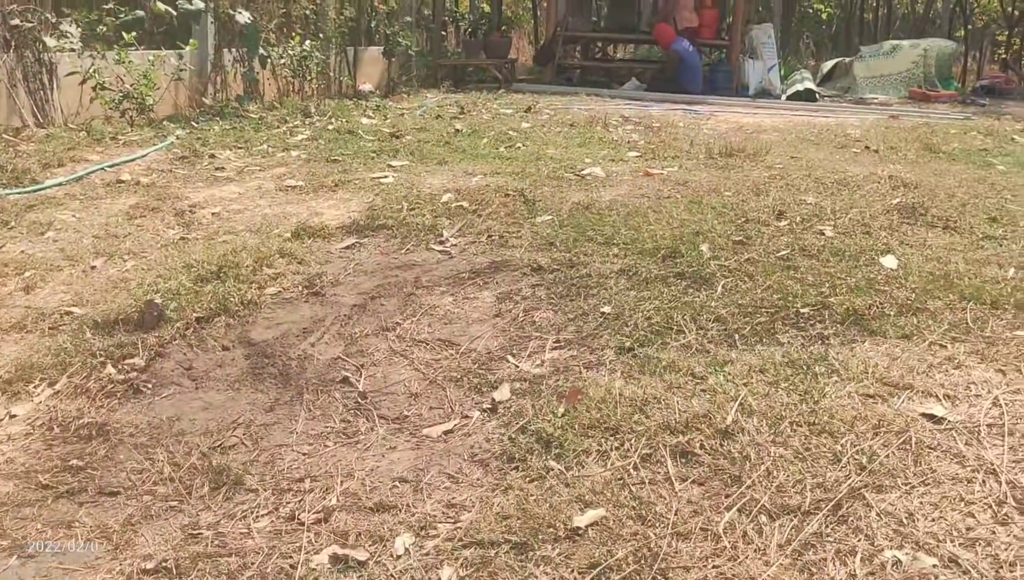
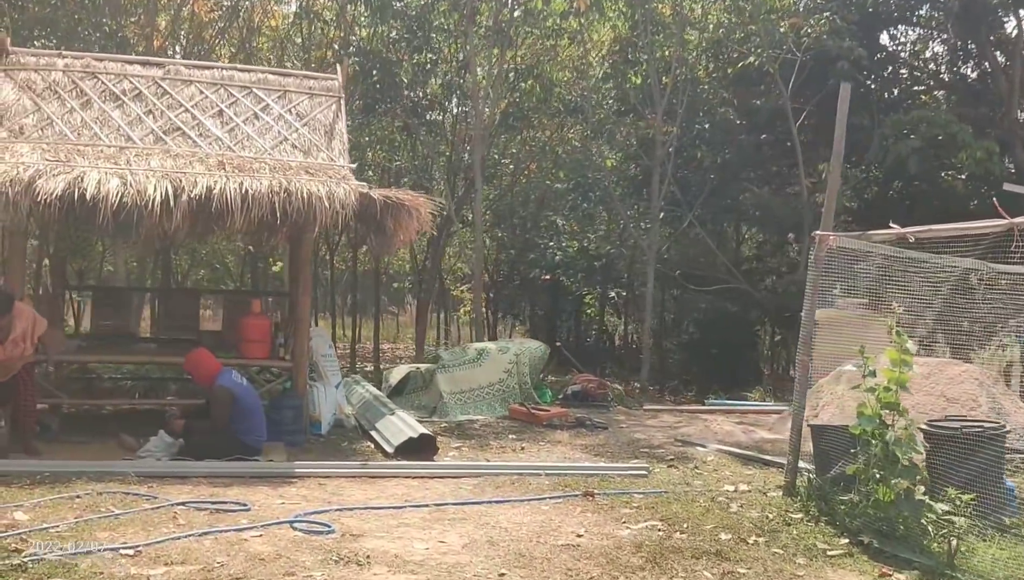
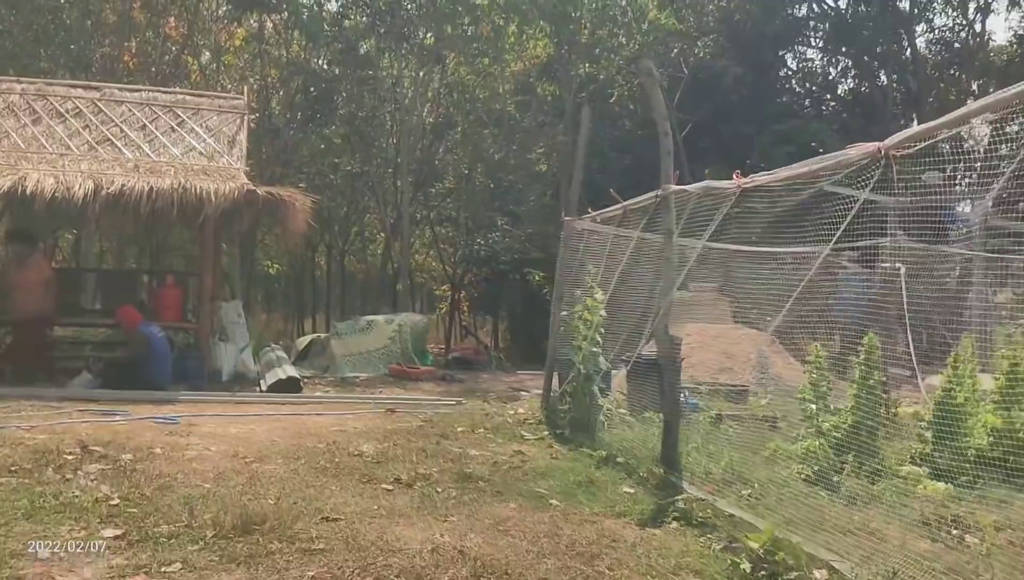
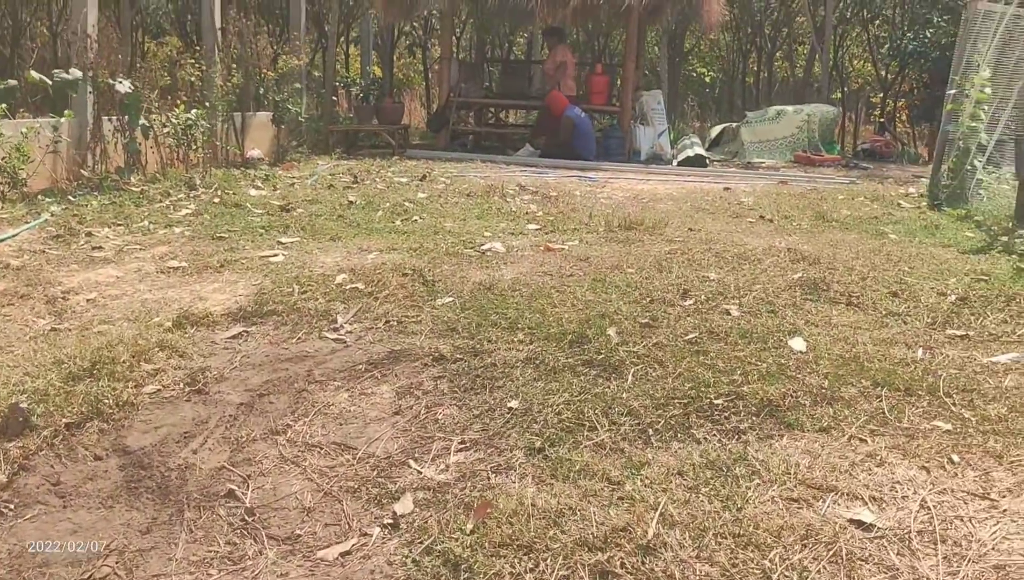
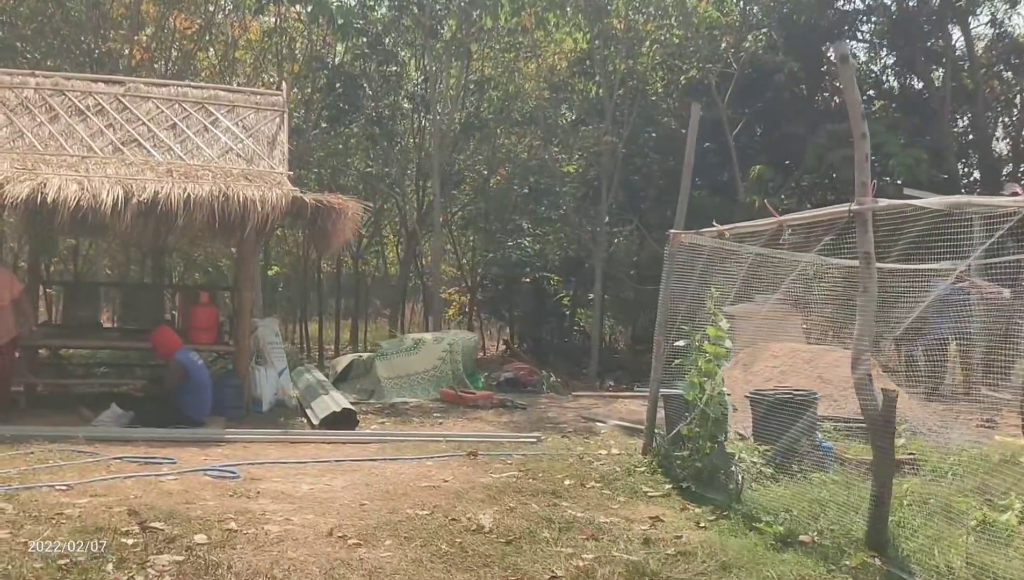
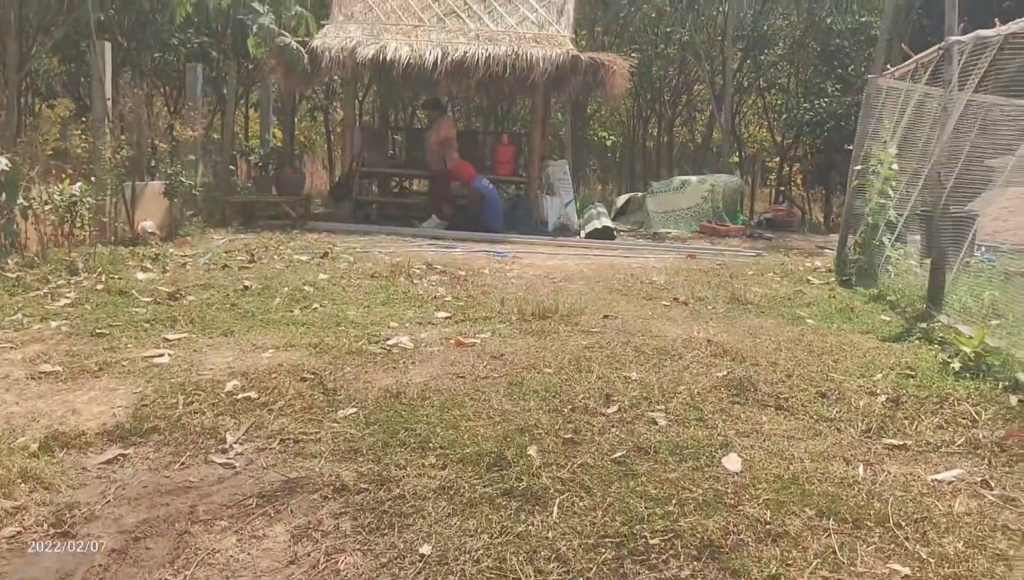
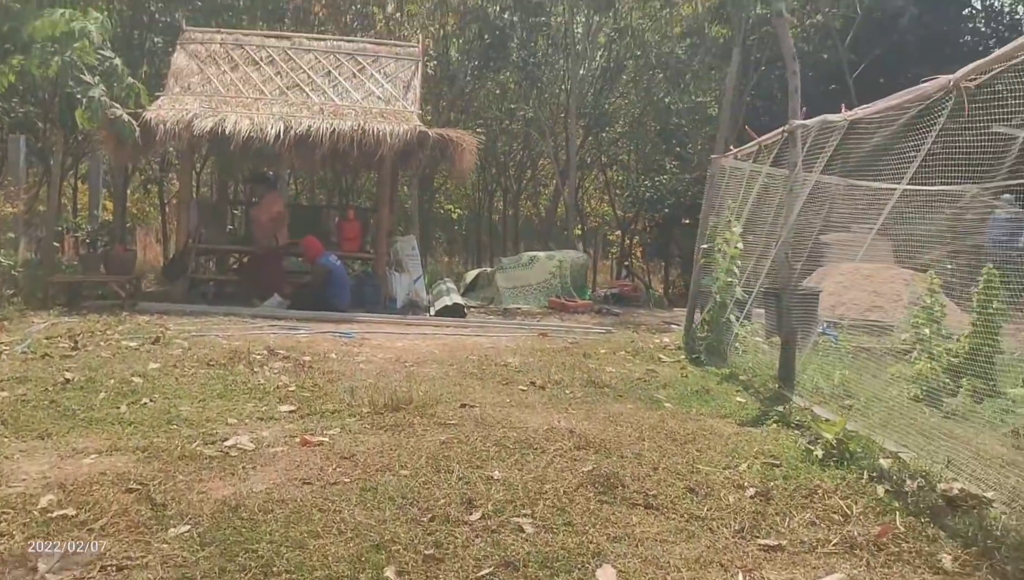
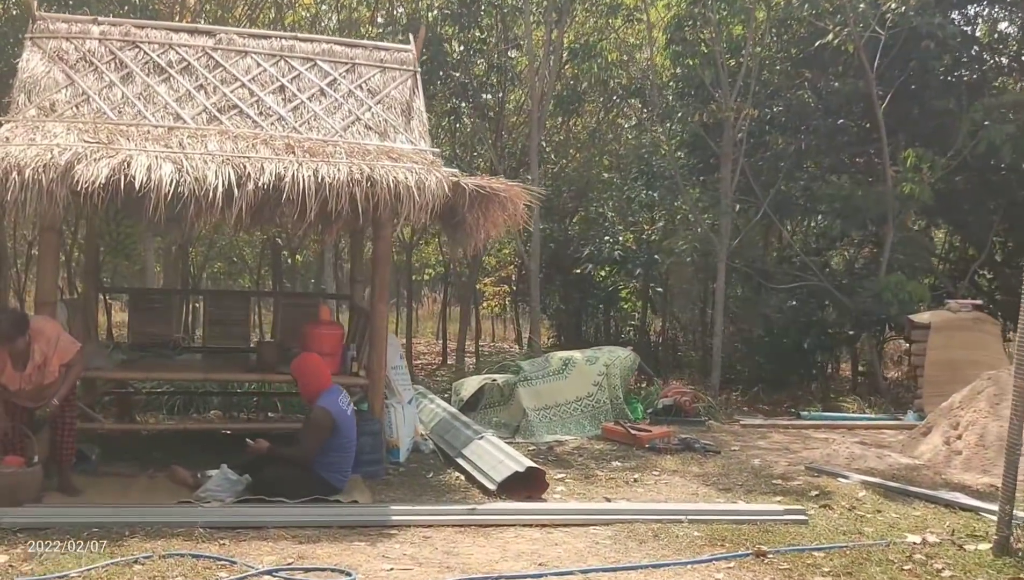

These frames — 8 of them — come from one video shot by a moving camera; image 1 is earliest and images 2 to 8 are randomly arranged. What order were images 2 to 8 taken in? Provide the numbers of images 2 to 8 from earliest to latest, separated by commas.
4, 6, 7, 3, 5, 2, 8
